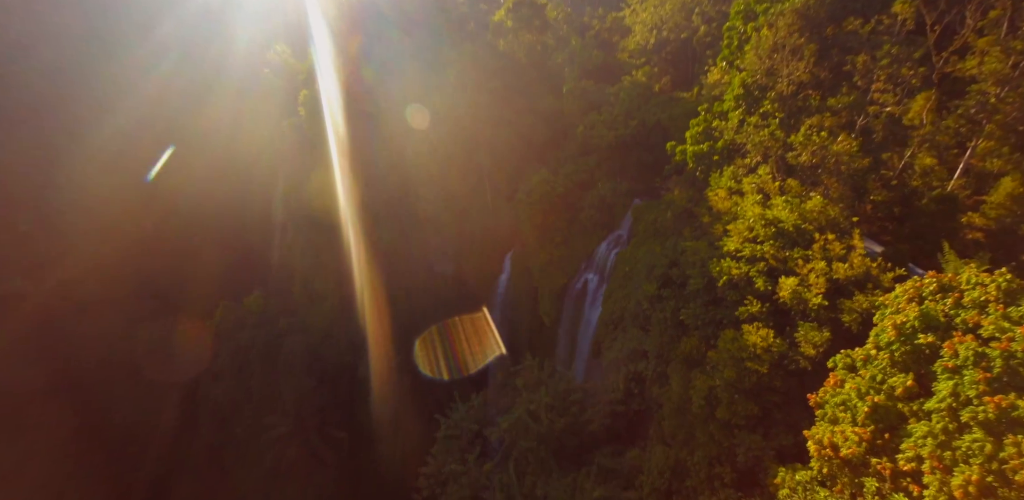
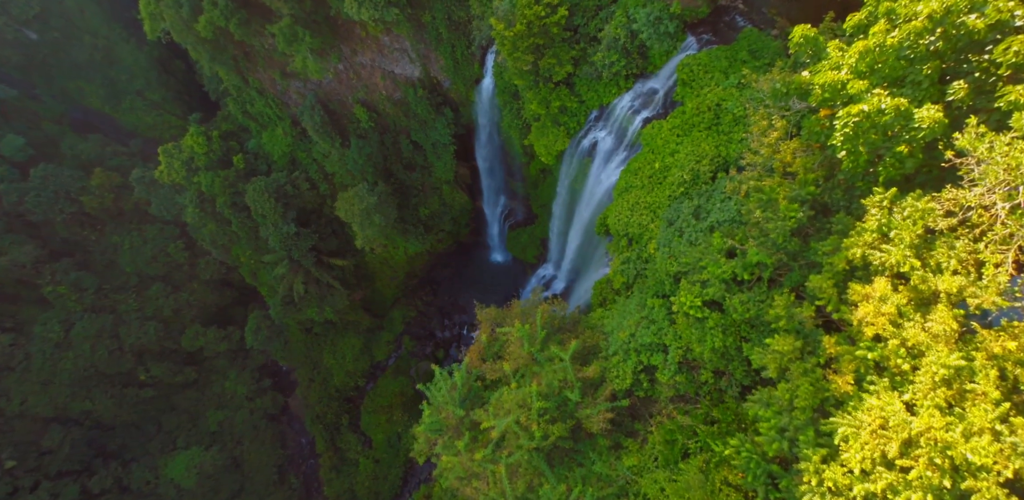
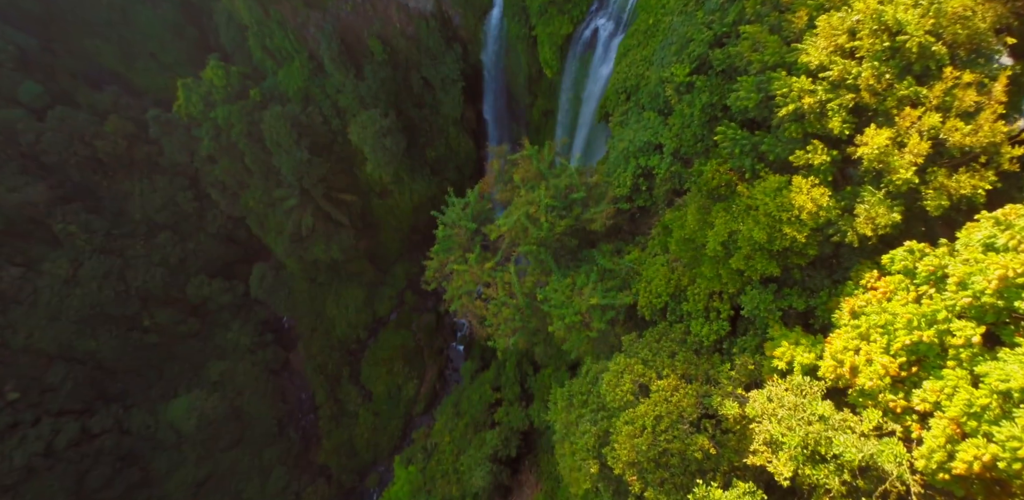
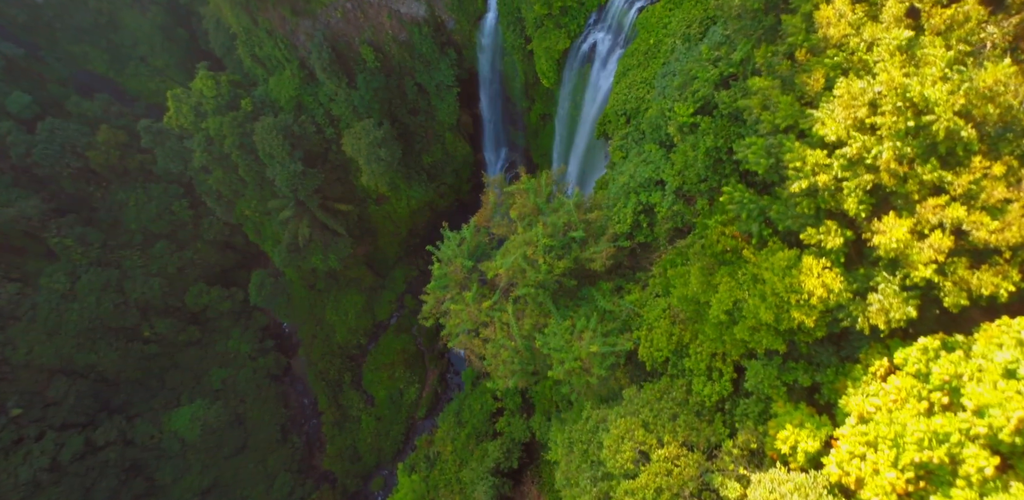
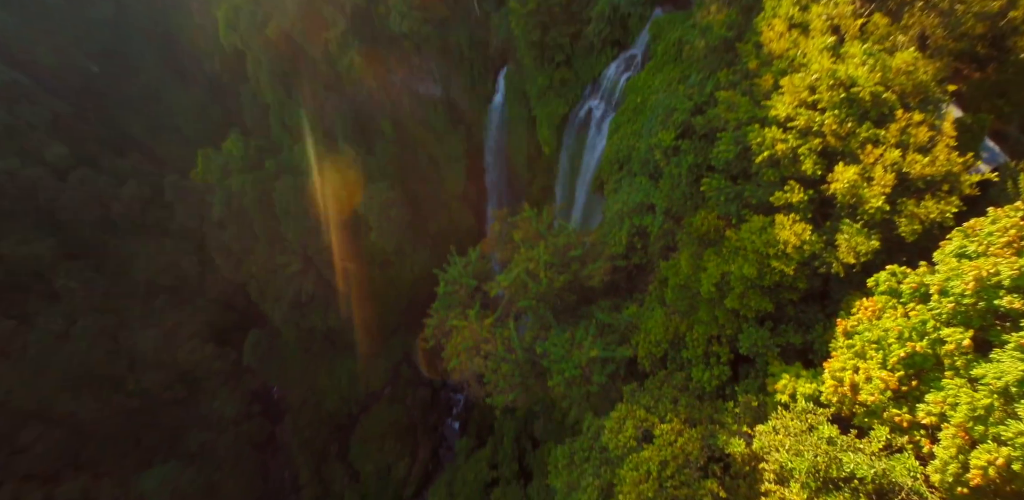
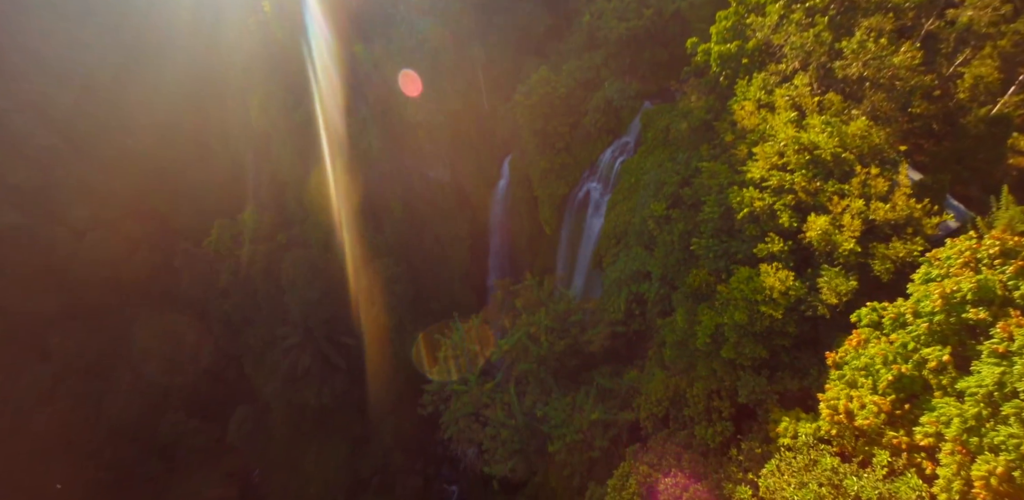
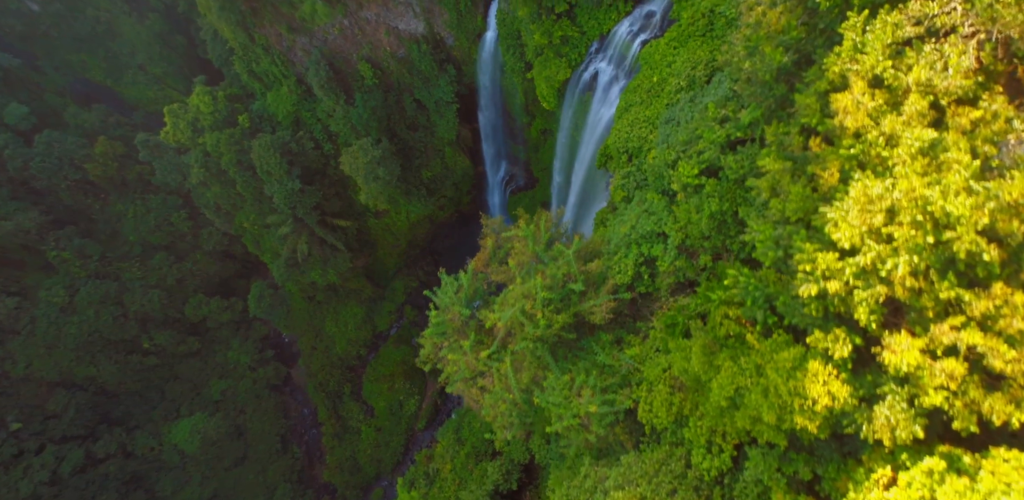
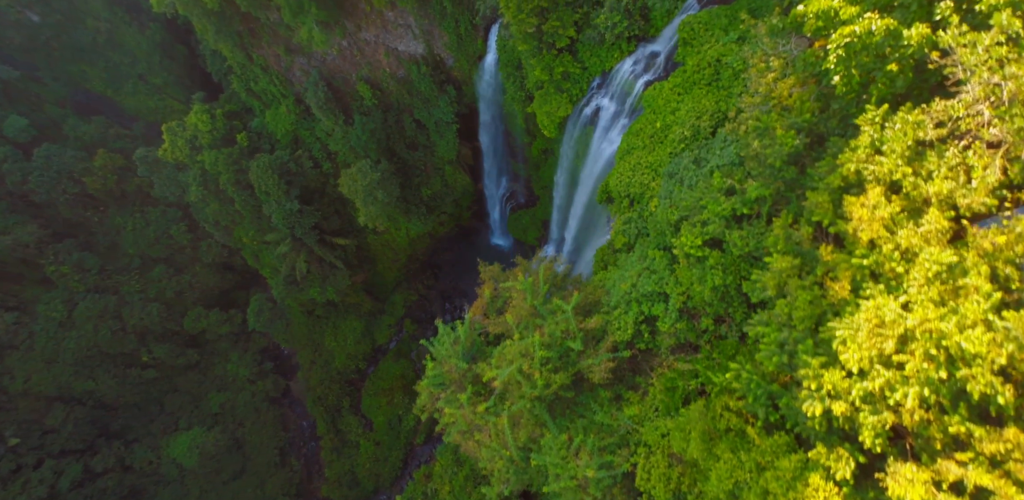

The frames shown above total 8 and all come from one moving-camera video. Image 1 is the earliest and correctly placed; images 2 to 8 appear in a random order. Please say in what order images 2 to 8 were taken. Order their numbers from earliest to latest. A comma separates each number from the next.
6, 5, 3, 4, 7, 8, 2
